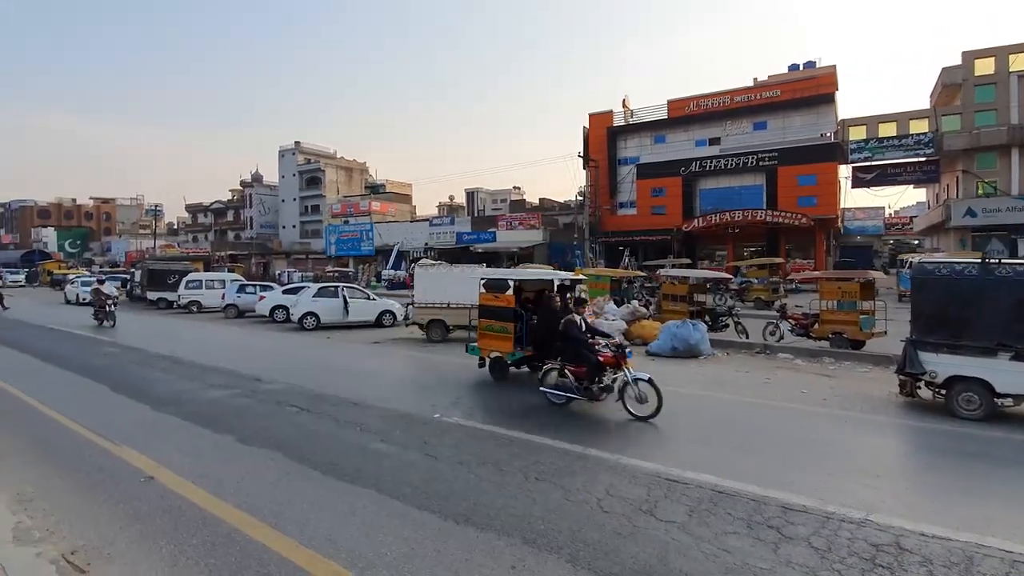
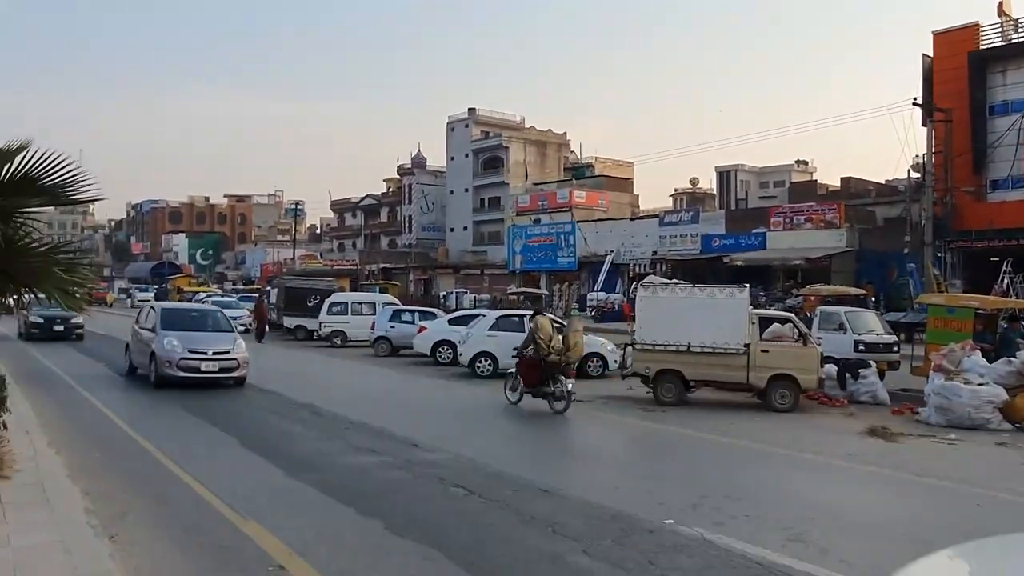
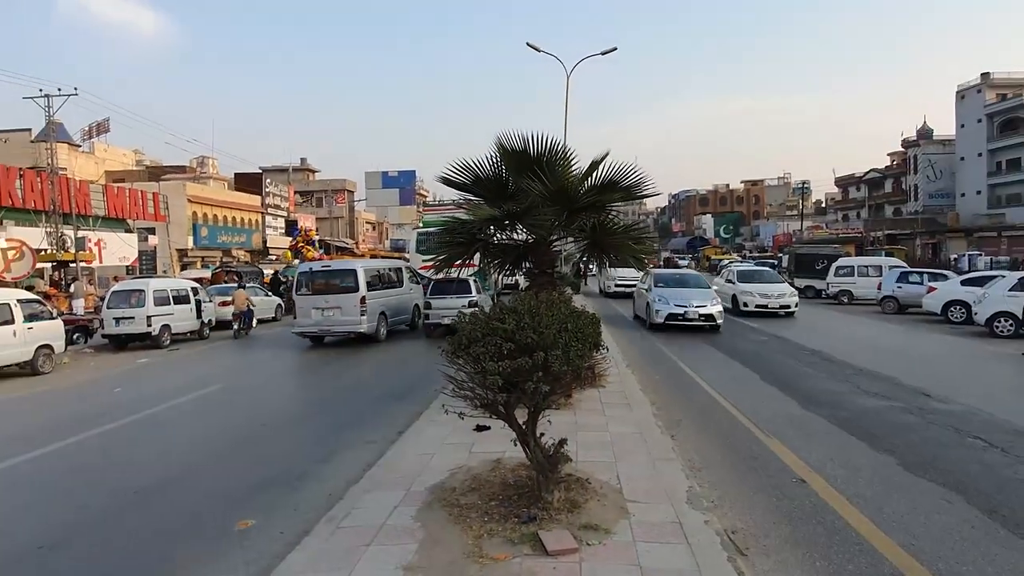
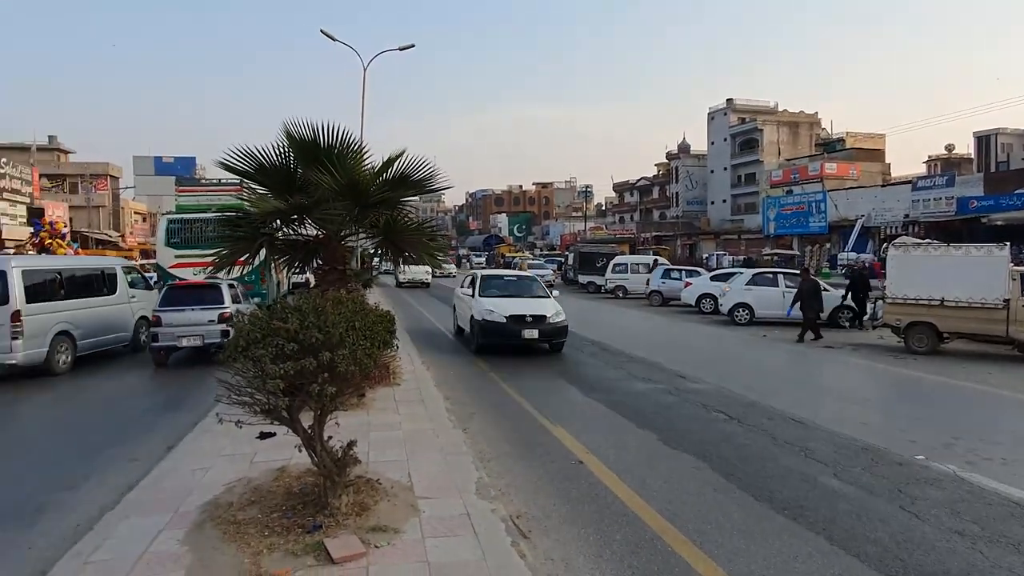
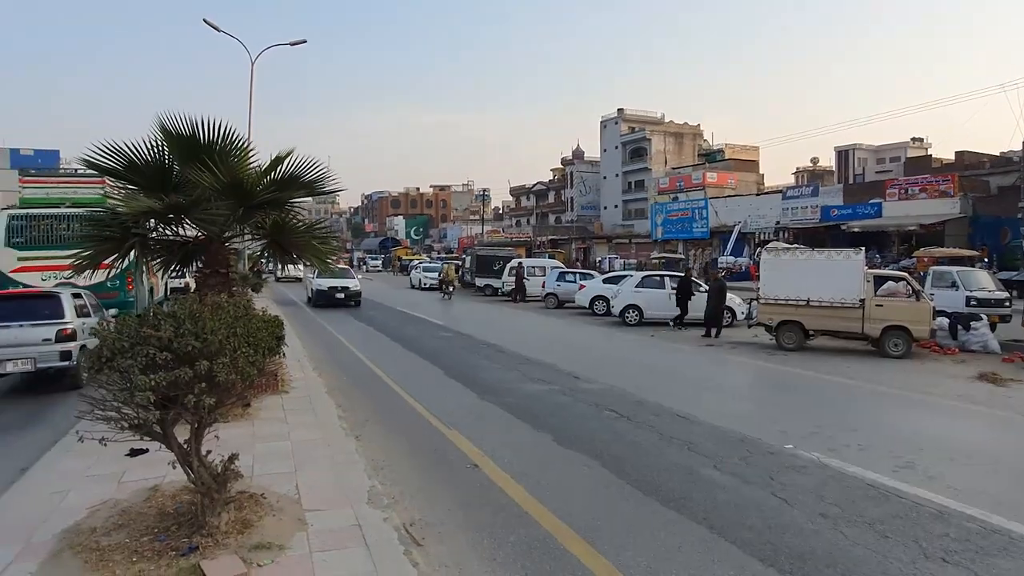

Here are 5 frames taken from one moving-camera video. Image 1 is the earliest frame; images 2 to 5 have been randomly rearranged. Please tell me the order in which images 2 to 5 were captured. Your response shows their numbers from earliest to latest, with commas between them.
2, 5, 4, 3
